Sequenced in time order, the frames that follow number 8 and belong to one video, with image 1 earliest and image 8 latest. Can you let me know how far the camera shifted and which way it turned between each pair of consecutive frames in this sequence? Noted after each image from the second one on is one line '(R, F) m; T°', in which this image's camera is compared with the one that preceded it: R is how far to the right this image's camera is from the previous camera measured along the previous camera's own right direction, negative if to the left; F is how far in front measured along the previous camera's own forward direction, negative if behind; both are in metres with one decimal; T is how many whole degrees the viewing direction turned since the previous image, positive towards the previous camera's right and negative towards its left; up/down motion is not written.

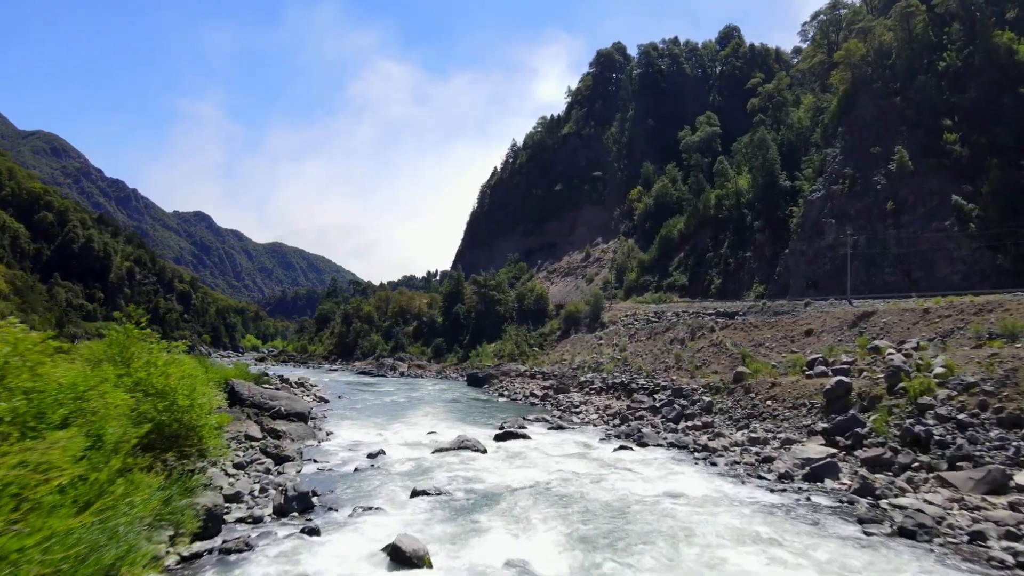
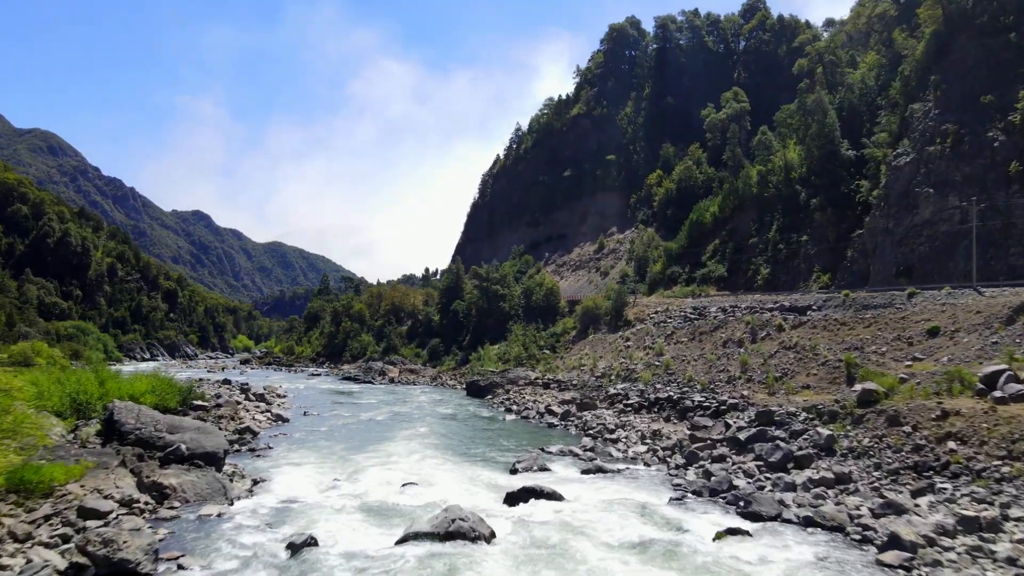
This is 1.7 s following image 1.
(-0.4, +8.2) m; 0°
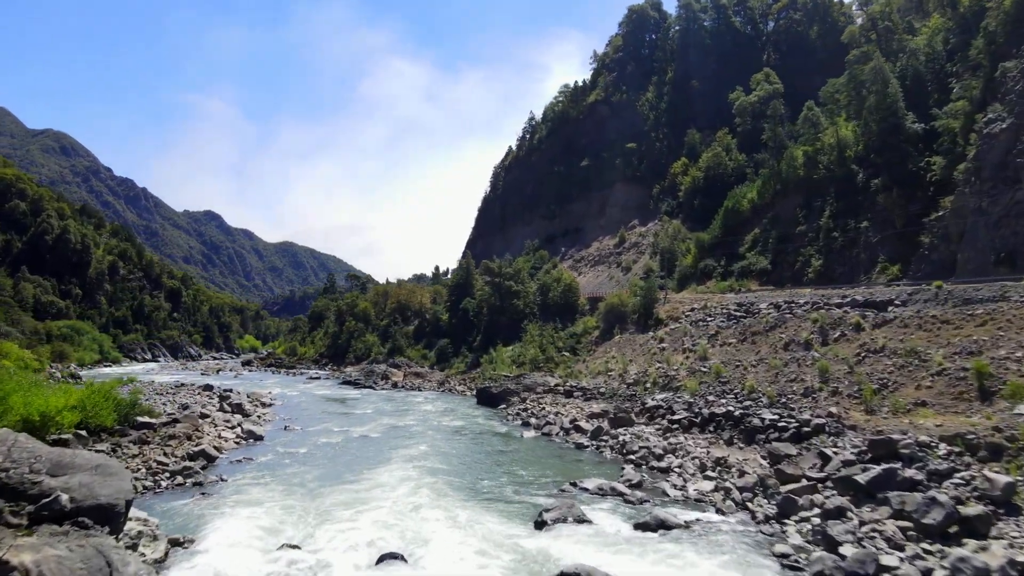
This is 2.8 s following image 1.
(-0.3, +5.0) m; -1°
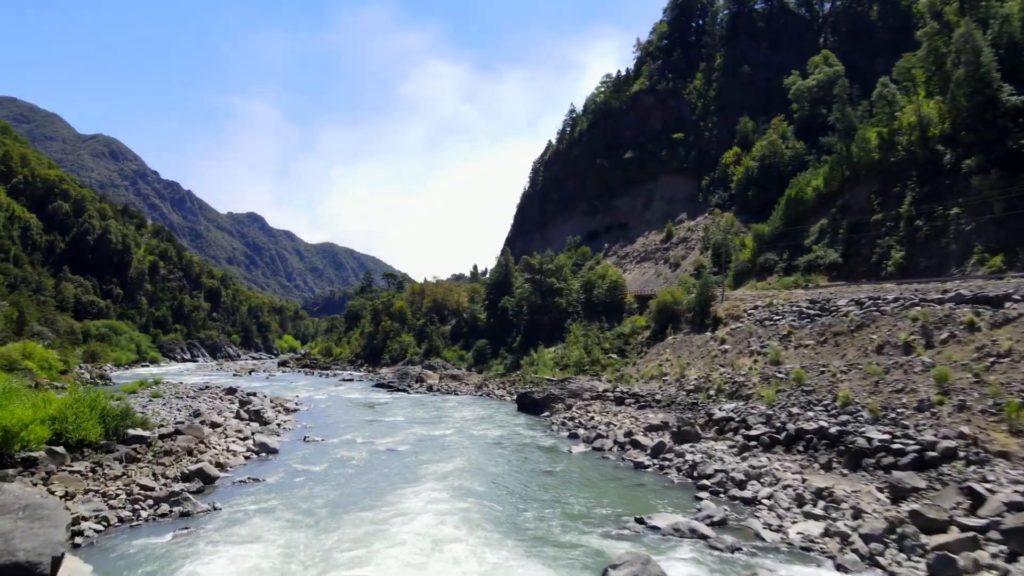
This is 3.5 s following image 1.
(-0.2, +3.1) m; -3°
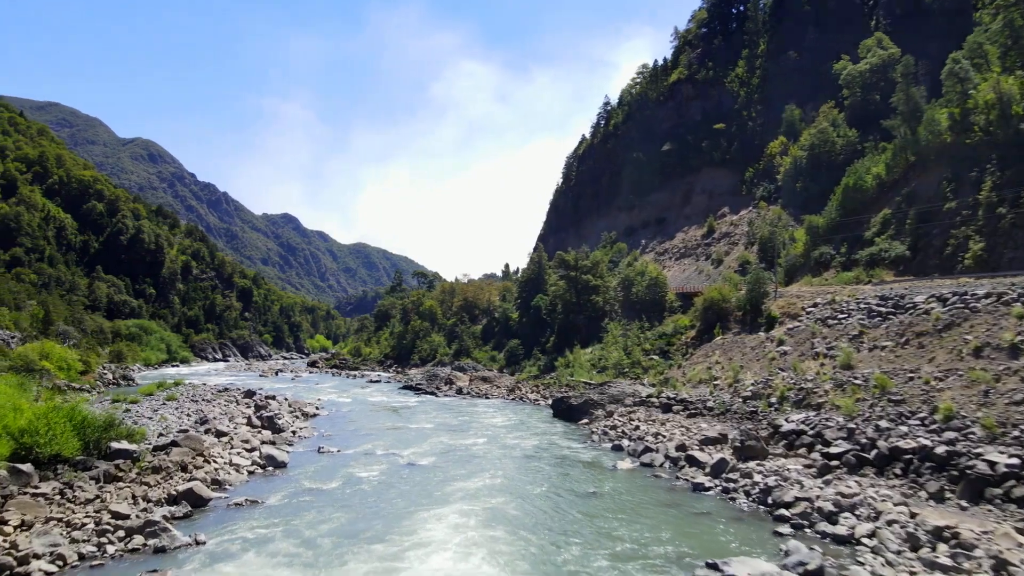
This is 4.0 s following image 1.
(-0.1, +2.6) m; -2°
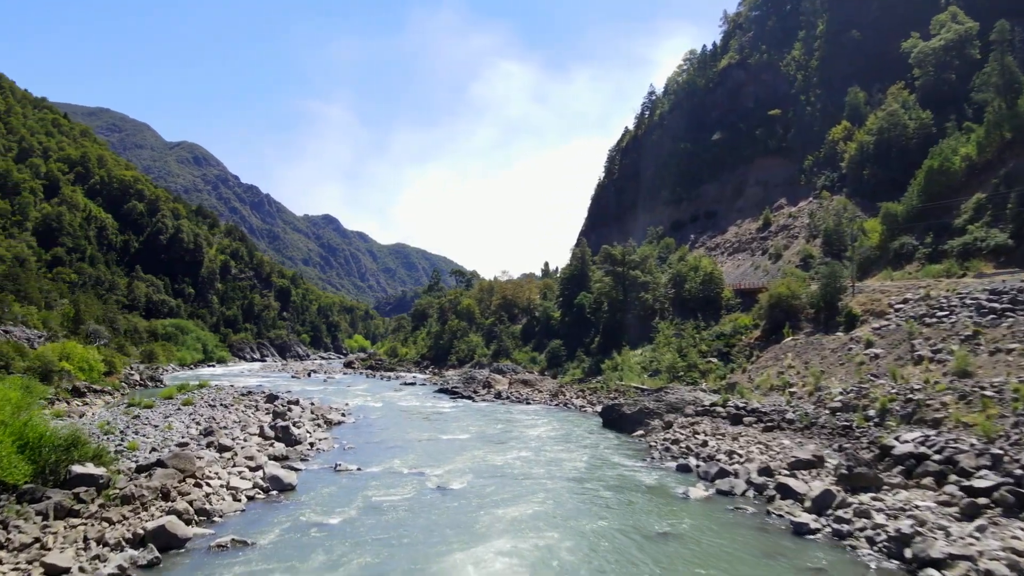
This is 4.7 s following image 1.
(-0.2, +3.2) m; -3°
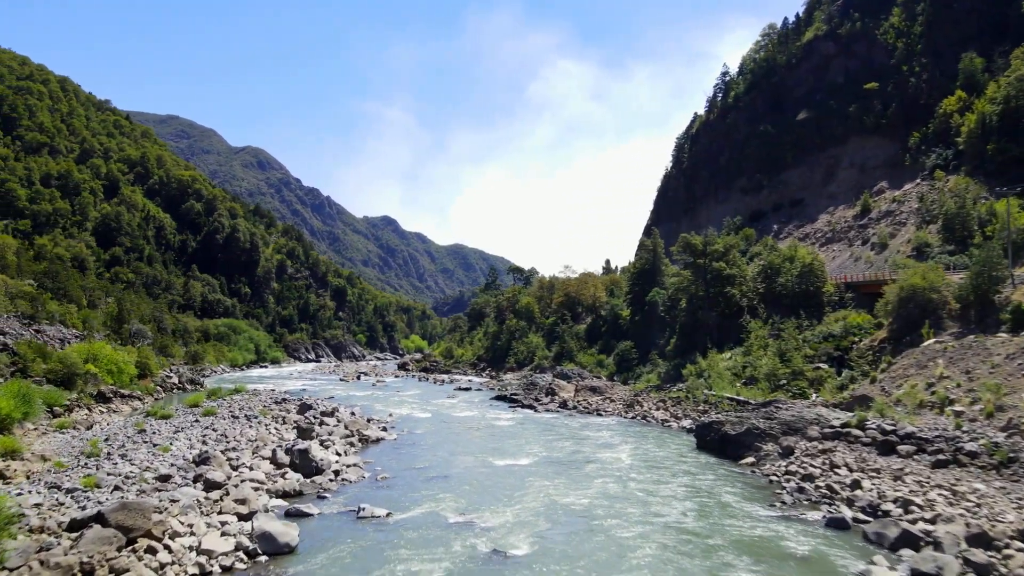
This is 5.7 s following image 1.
(-0.5, +5.0) m; -4°
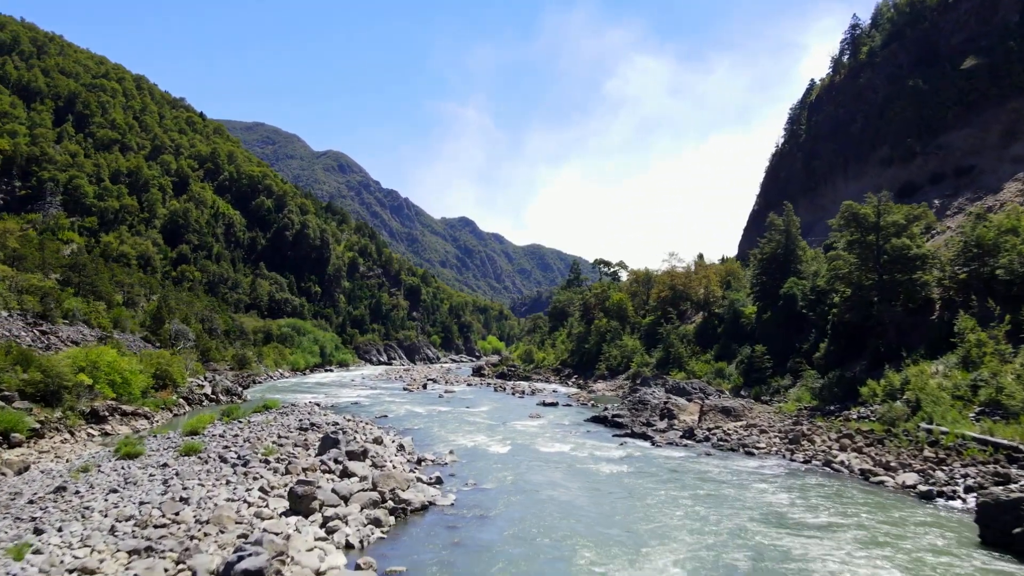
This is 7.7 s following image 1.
(-1.0, +9.4) m; -6°
